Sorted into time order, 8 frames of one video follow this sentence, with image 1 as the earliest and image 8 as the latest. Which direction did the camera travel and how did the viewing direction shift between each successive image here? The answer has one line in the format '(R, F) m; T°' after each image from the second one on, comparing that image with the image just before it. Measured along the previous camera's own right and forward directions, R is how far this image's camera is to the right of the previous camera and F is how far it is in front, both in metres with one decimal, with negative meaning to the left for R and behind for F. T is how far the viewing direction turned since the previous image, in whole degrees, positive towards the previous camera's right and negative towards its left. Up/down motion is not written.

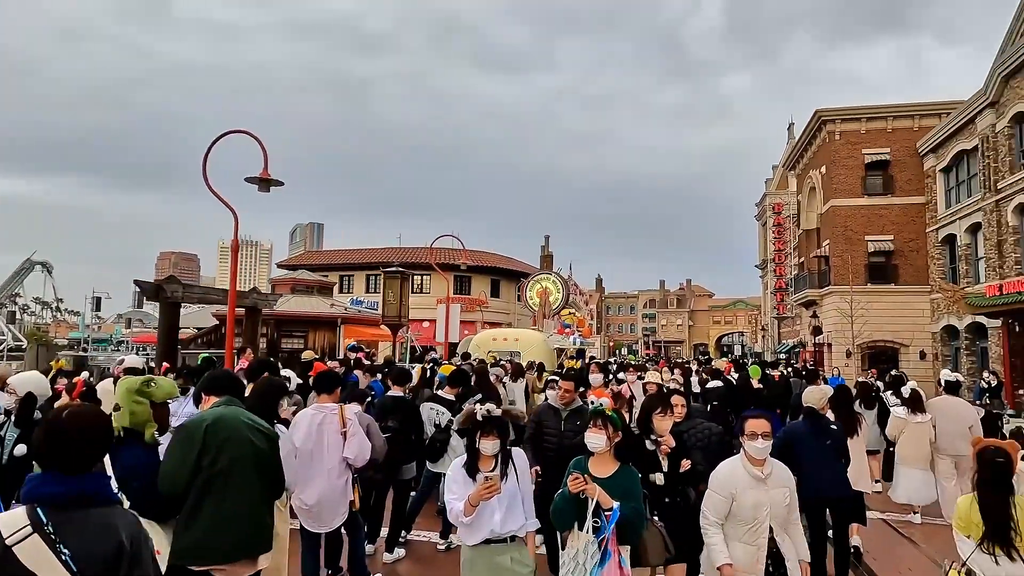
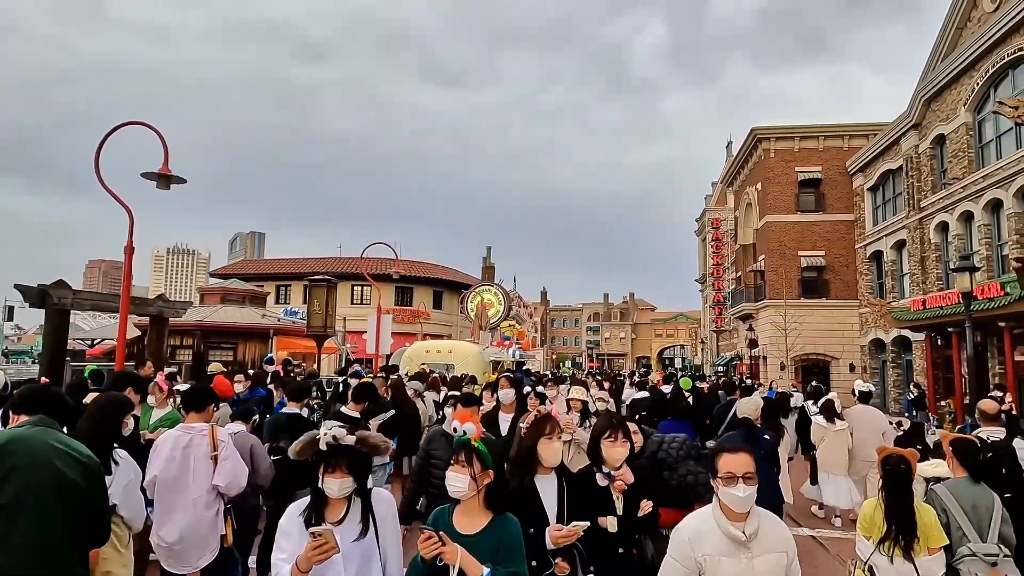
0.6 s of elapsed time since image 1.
(+0.3, +0.4) m; +5°
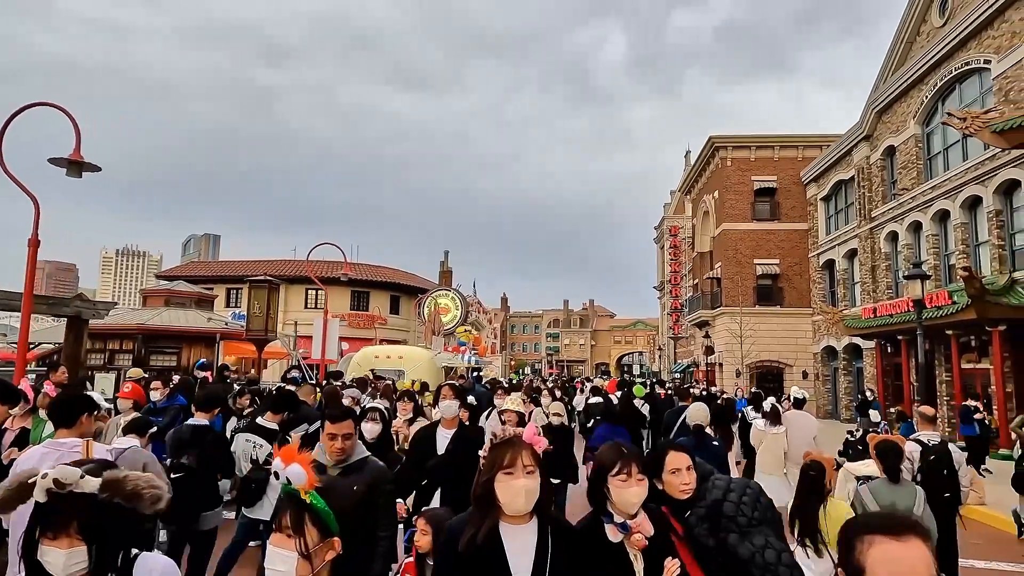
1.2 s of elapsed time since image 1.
(+0.2, +0.4) m; +3°
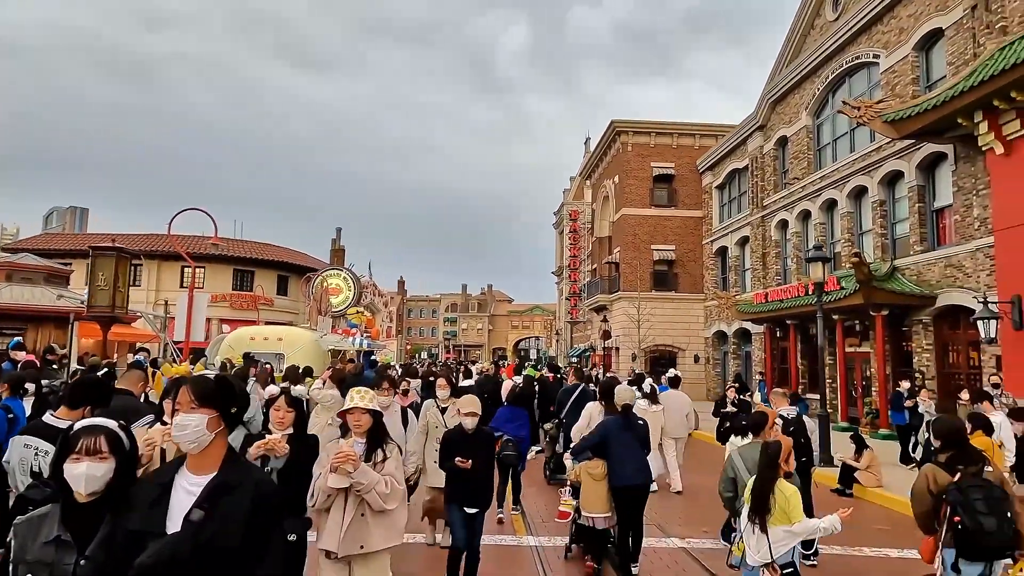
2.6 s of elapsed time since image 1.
(0.0, +1.1) m; +9°
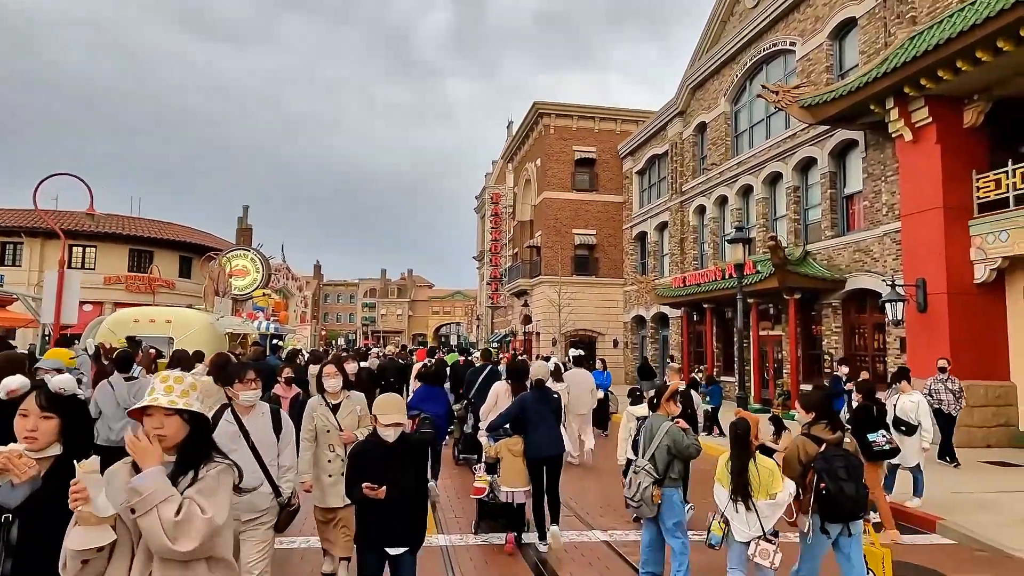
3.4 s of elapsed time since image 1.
(+0.1, +0.7) m; +7°
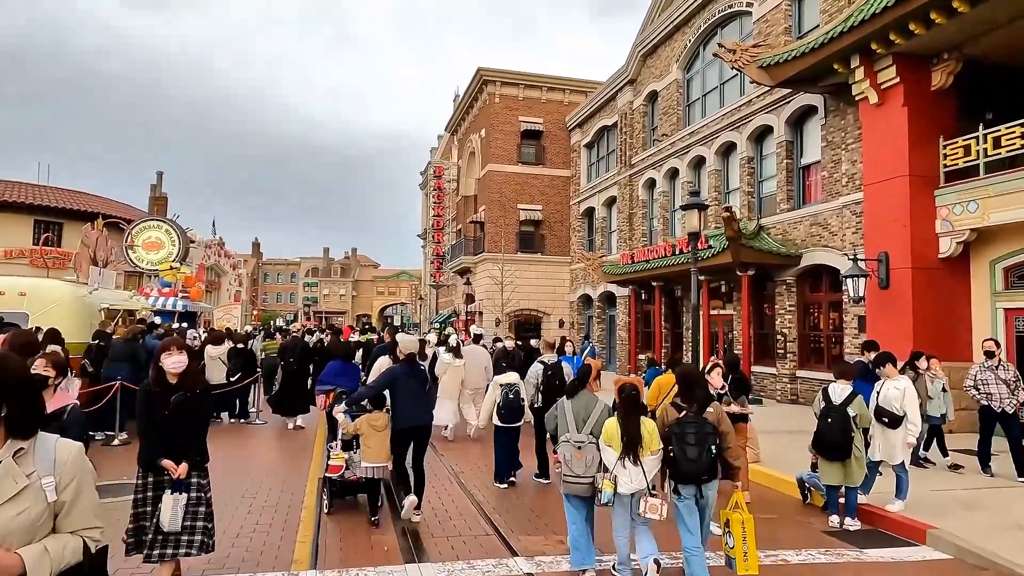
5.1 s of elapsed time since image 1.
(+0.4, +1.5) m; +4°
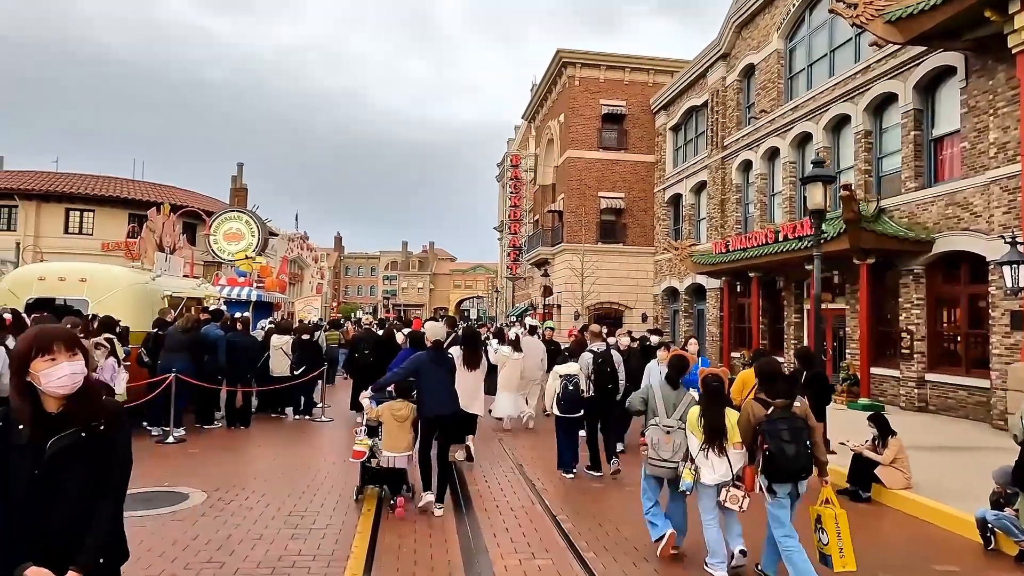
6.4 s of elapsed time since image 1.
(-0.2, +1.3) m; -7°
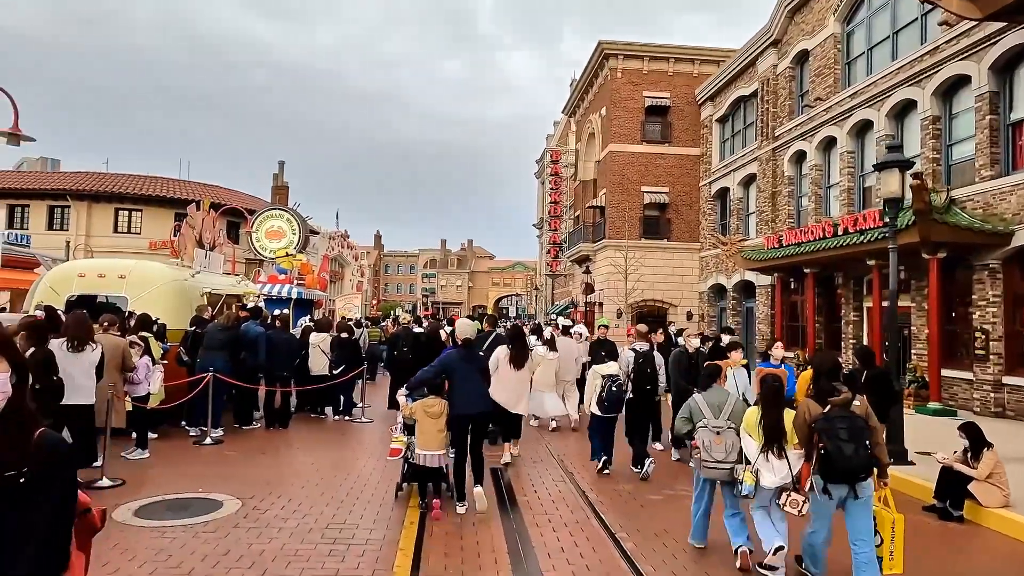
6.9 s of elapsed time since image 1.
(-0.1, +0.5) m; -3°
